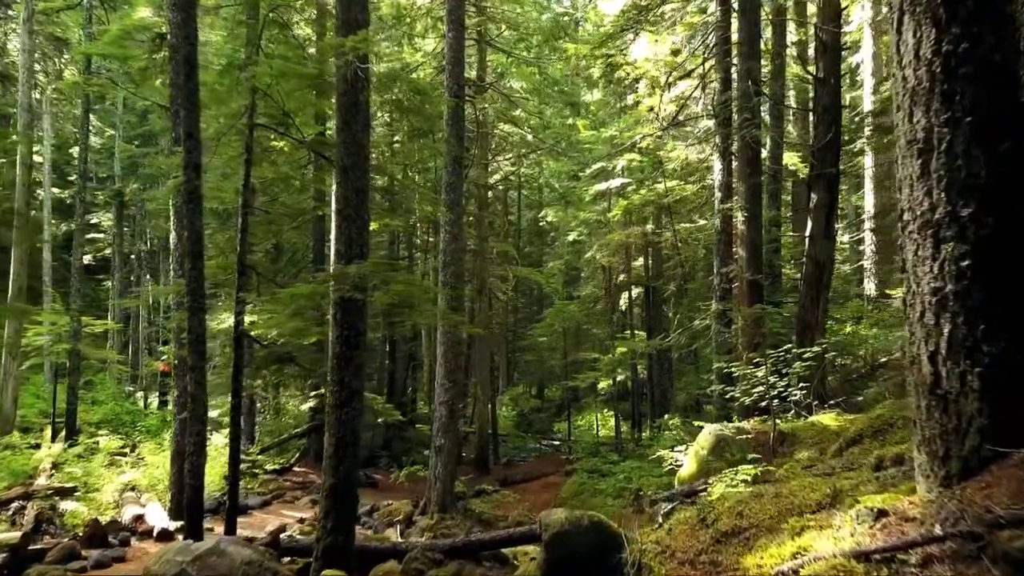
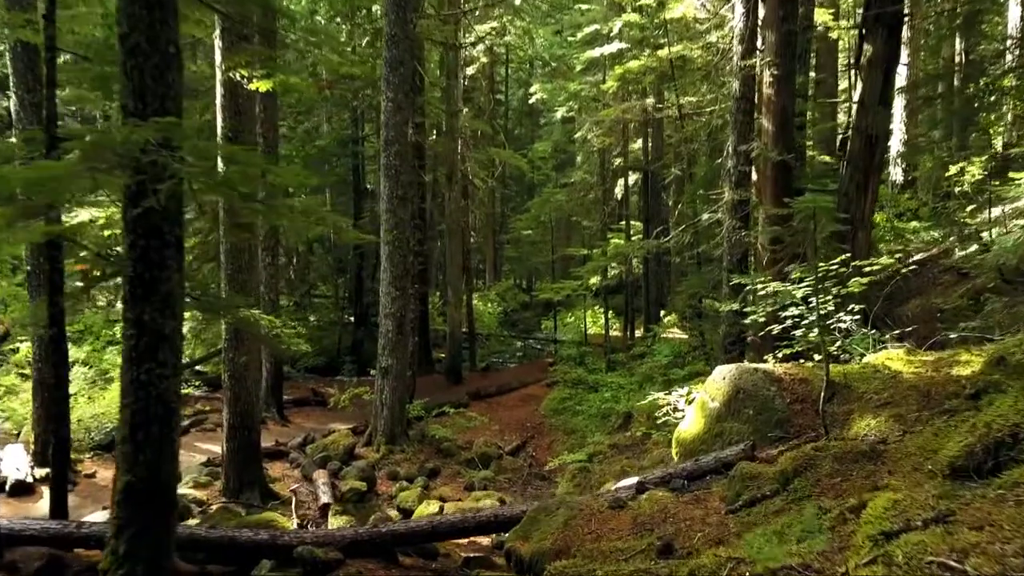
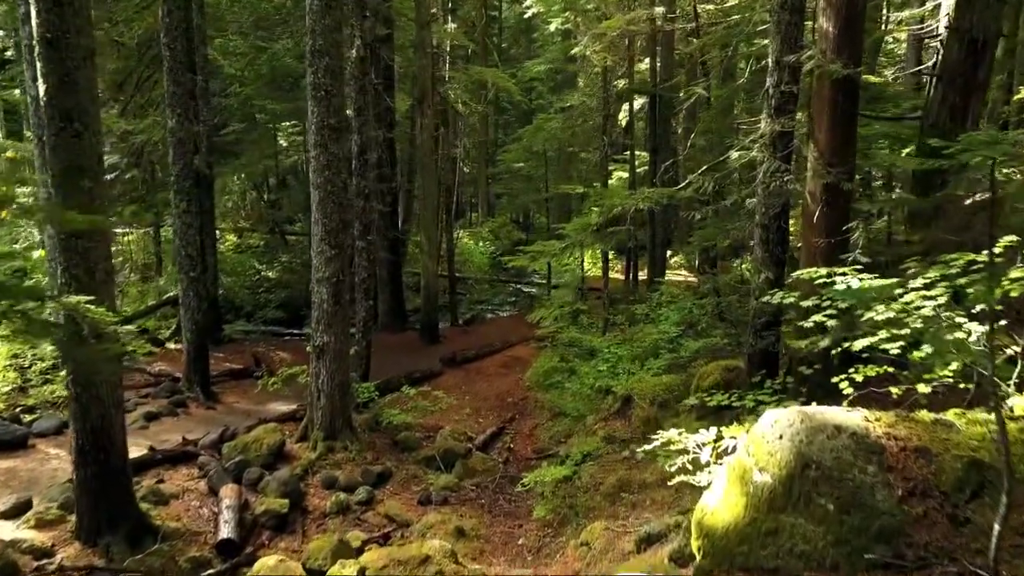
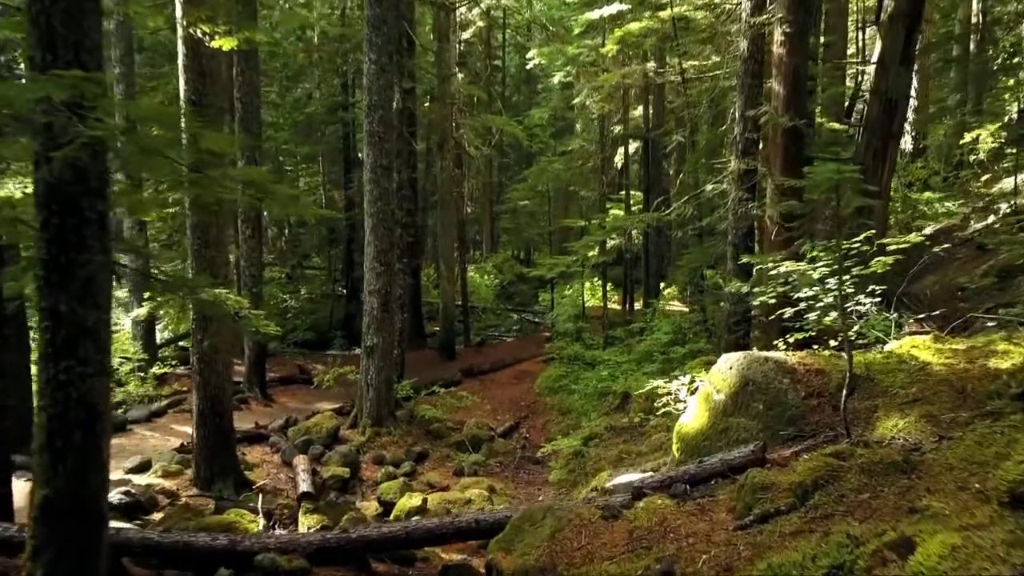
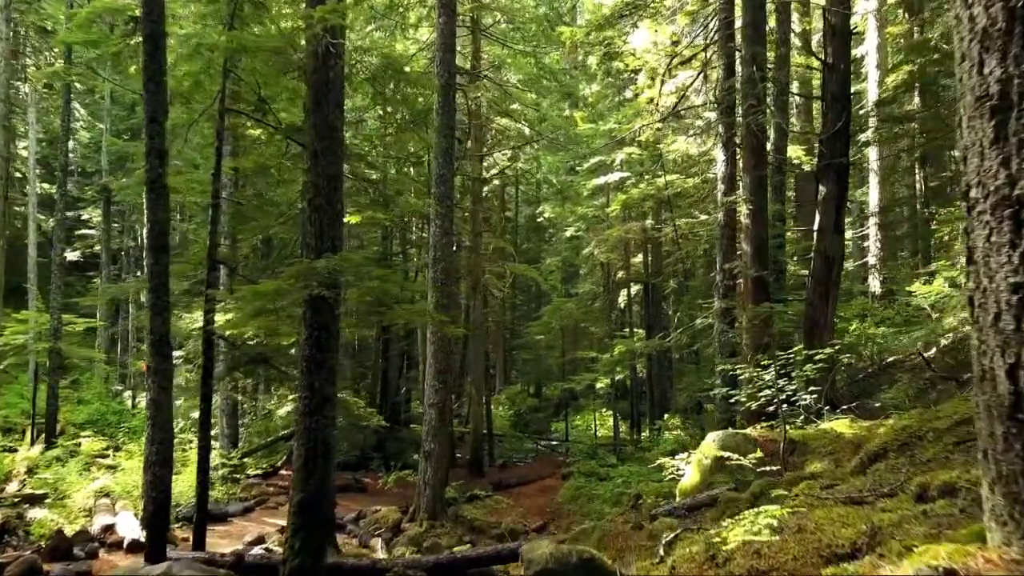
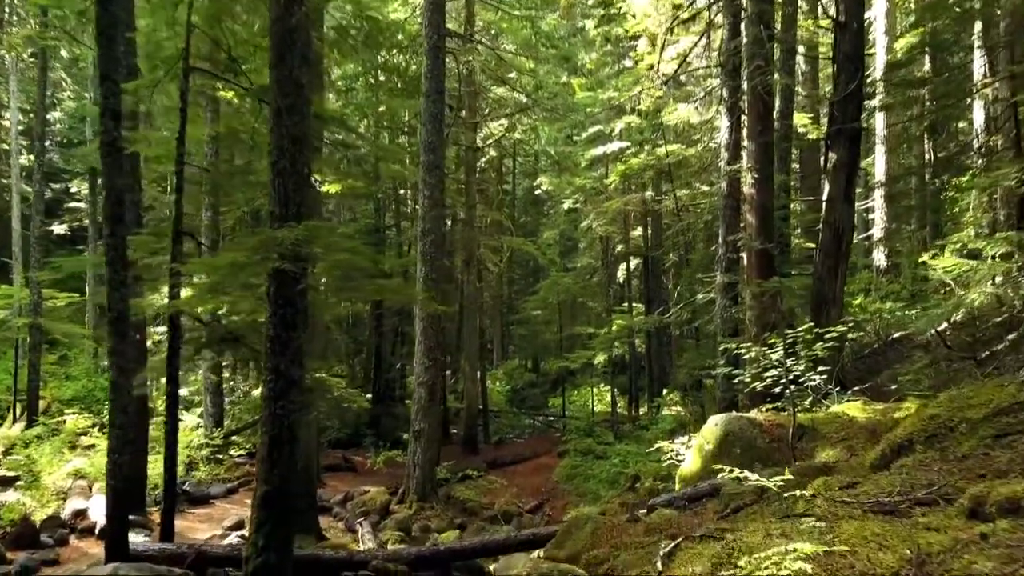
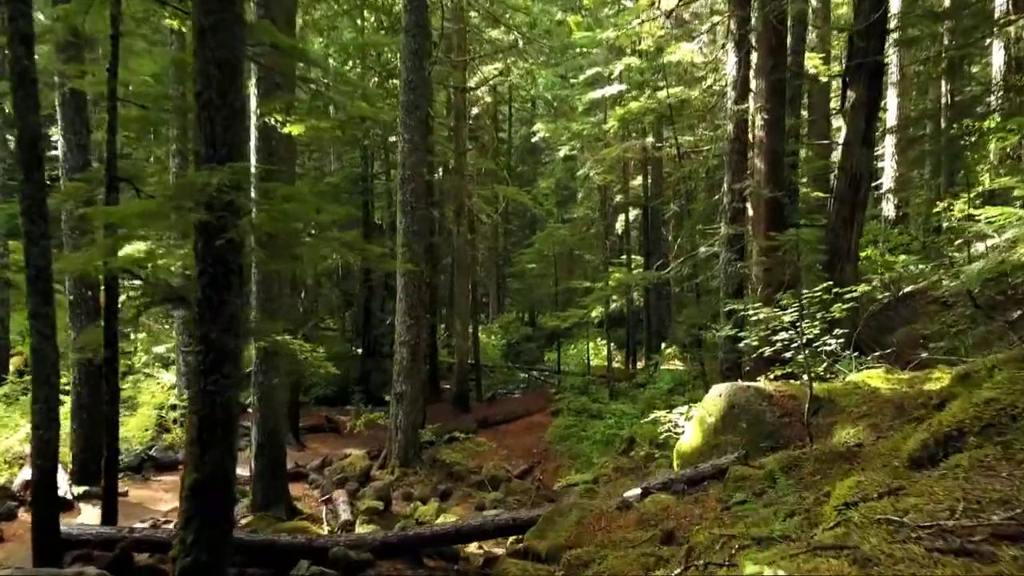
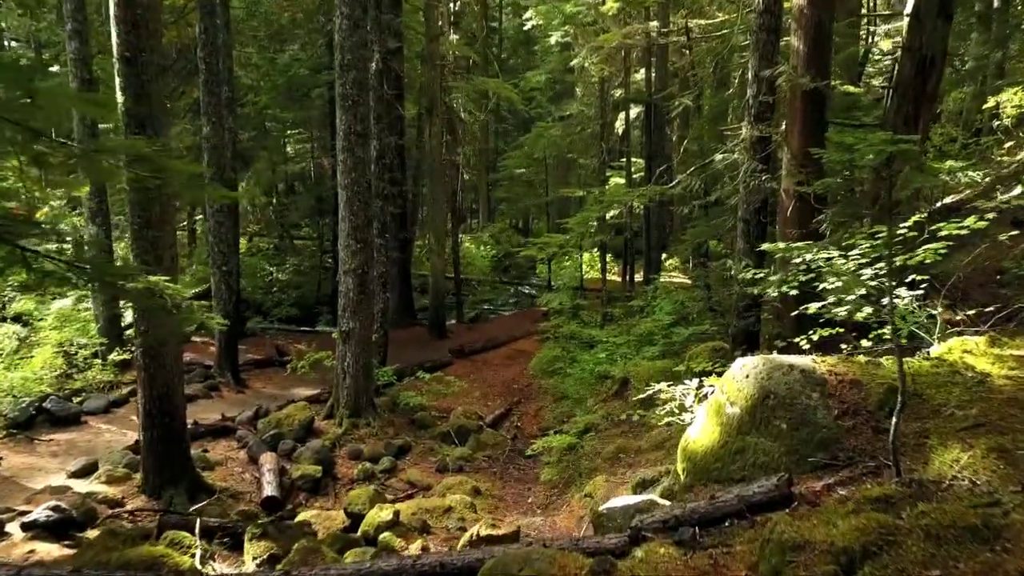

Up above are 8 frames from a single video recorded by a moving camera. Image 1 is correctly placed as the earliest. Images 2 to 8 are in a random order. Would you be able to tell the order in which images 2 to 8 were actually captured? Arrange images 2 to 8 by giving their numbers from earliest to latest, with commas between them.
5, 6, 7, 2, 4, 8, 3
